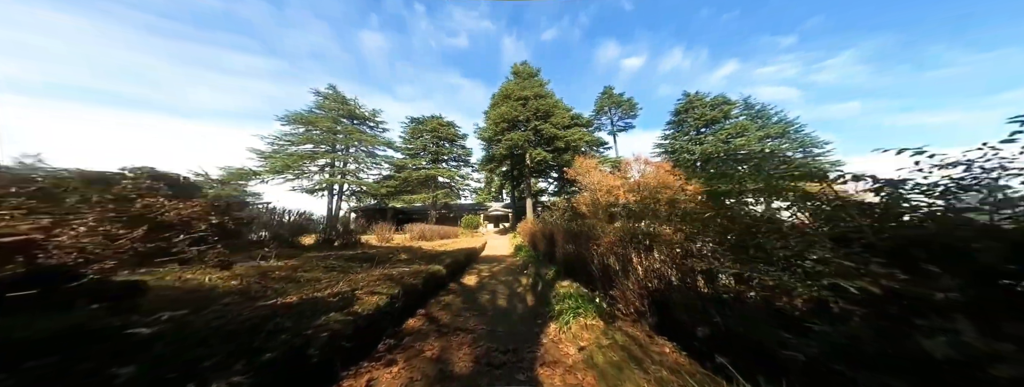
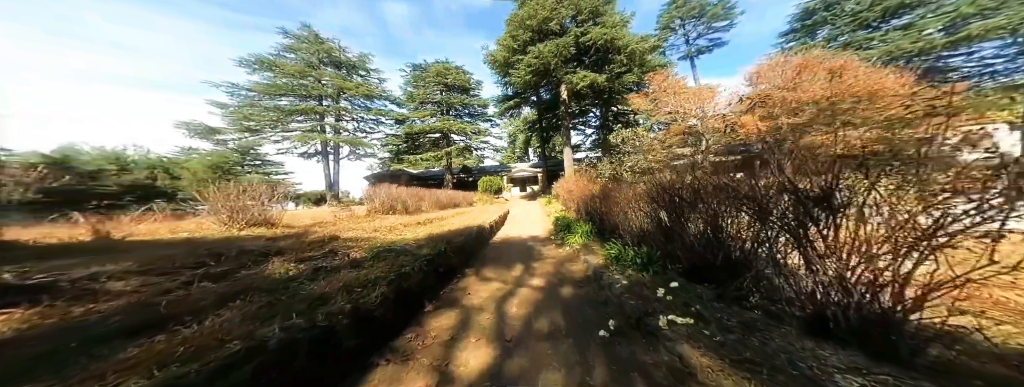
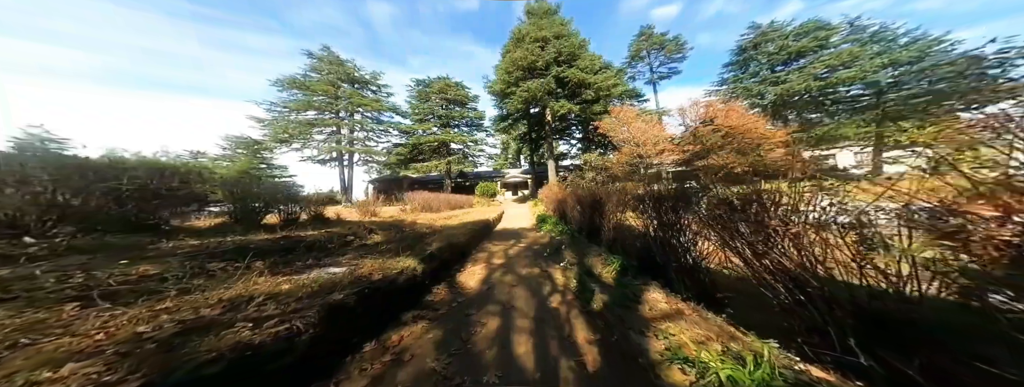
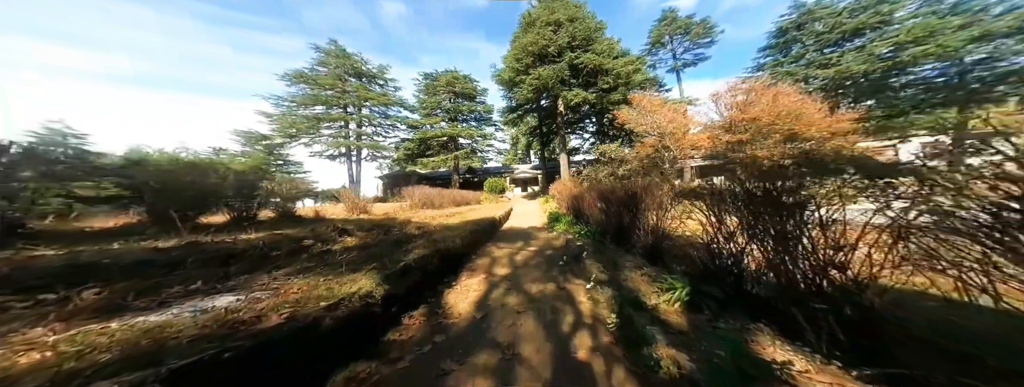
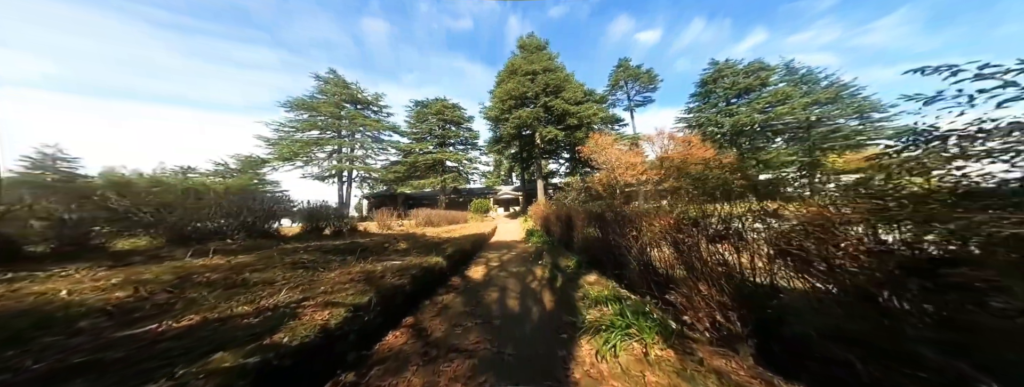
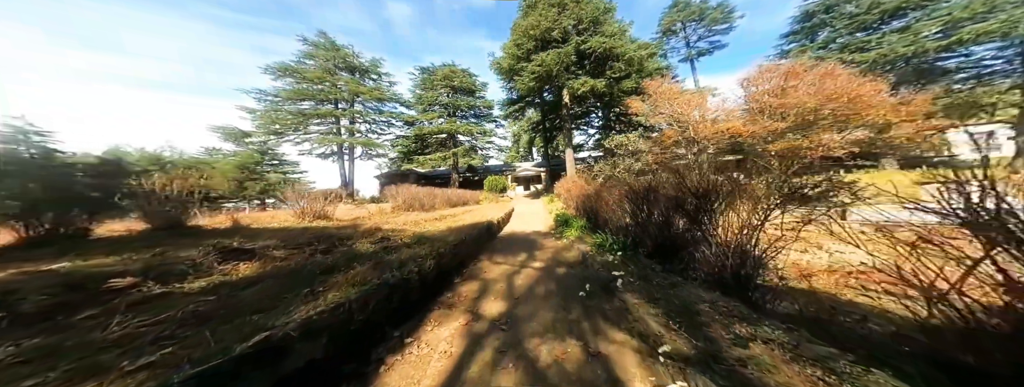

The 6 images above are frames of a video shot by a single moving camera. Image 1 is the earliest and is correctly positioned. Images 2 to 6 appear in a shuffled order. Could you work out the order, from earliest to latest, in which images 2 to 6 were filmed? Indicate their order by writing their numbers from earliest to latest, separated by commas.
5, 3, 4, 6, 2
